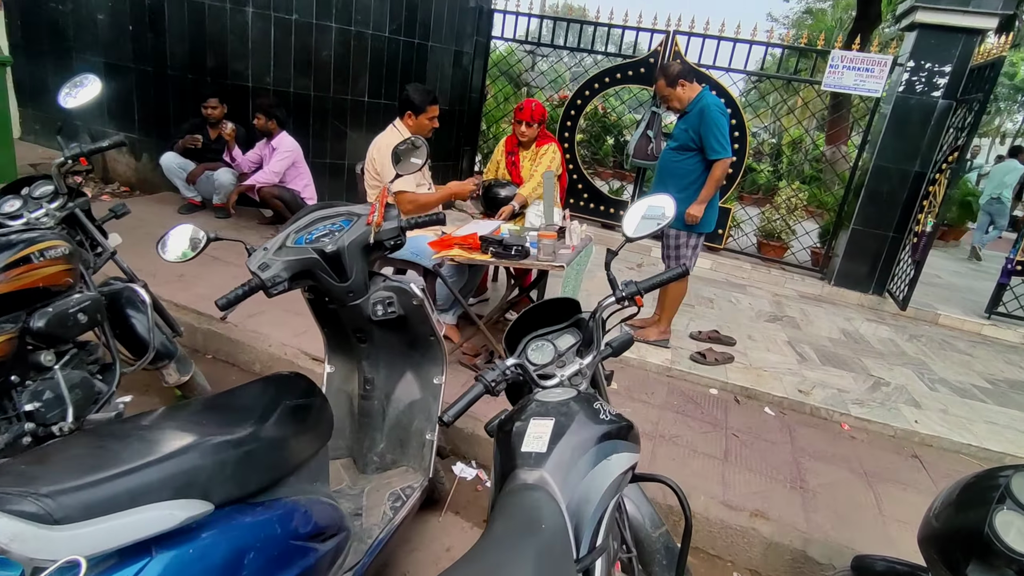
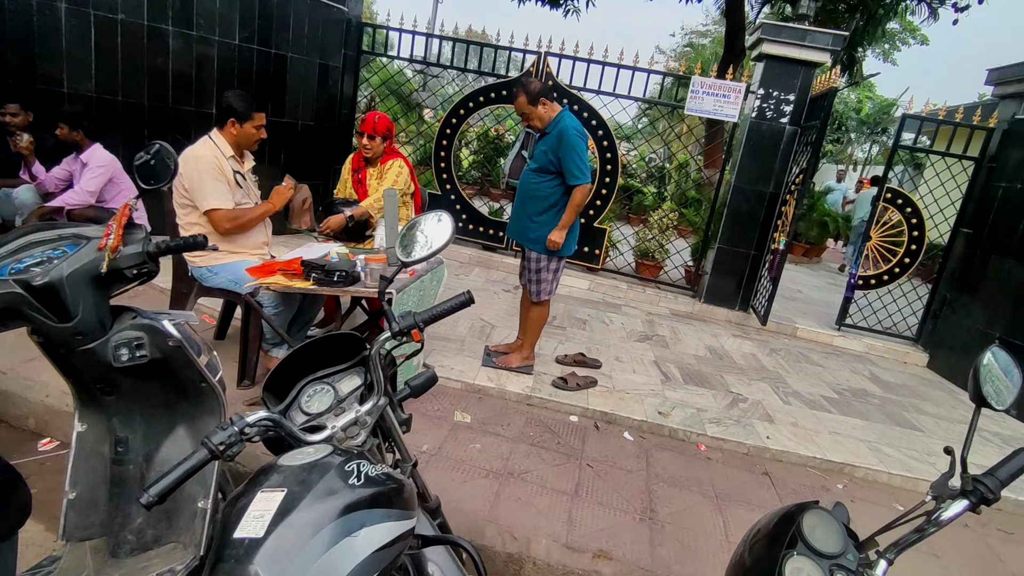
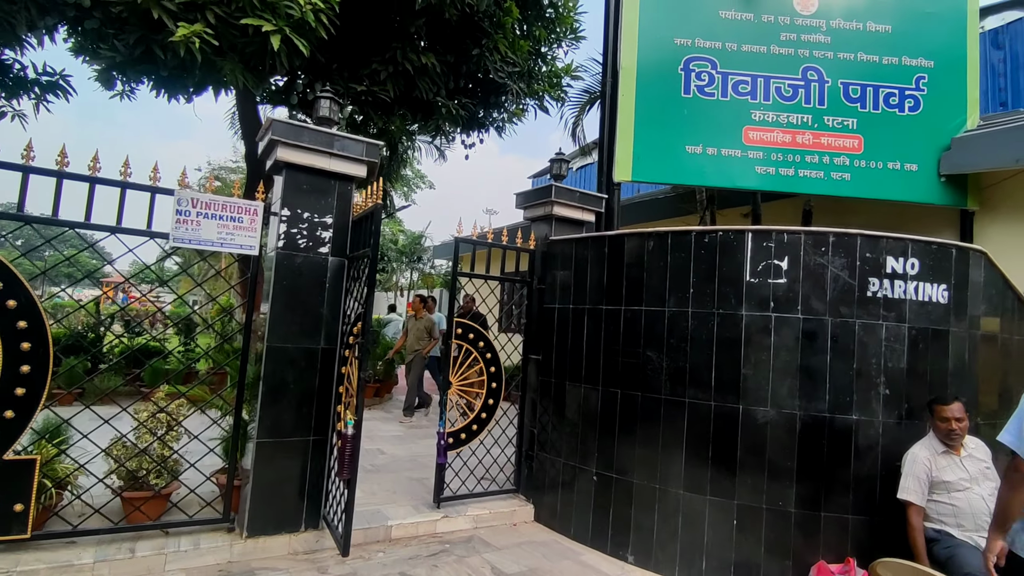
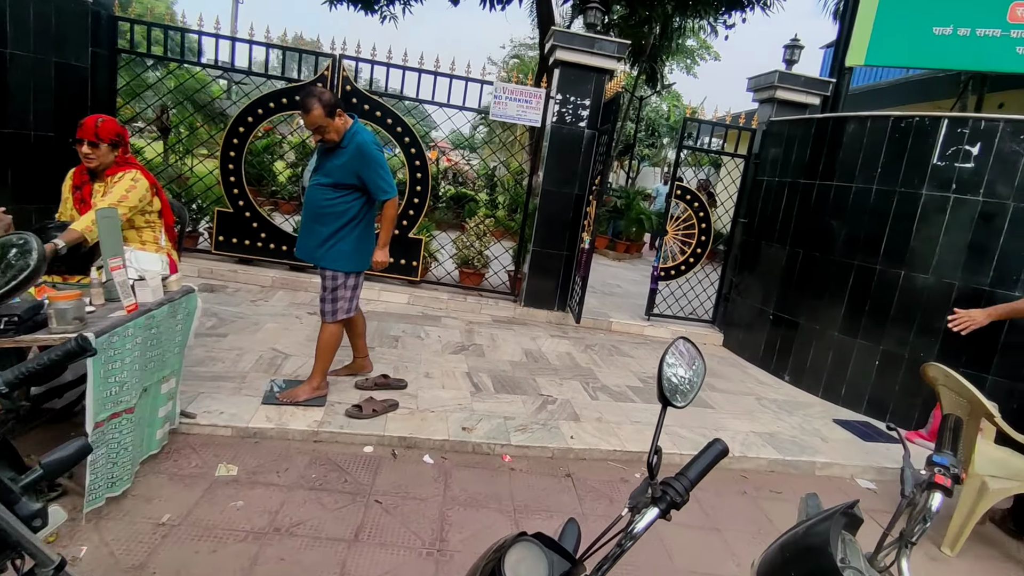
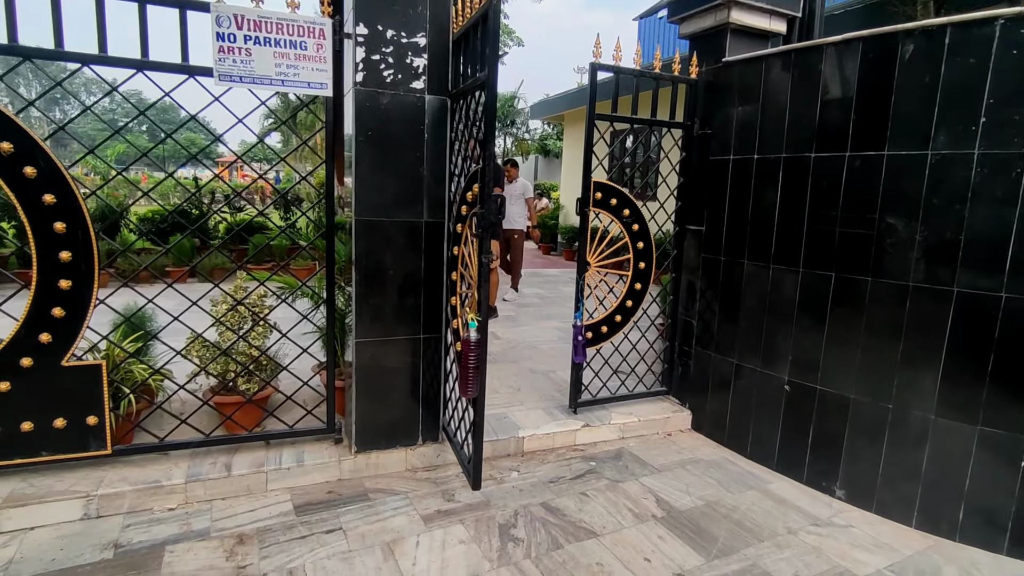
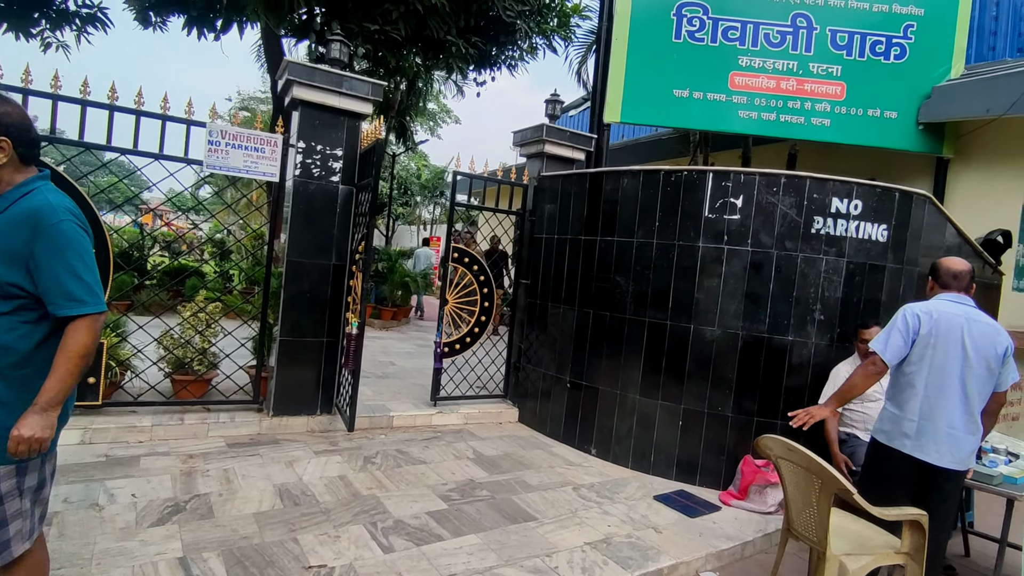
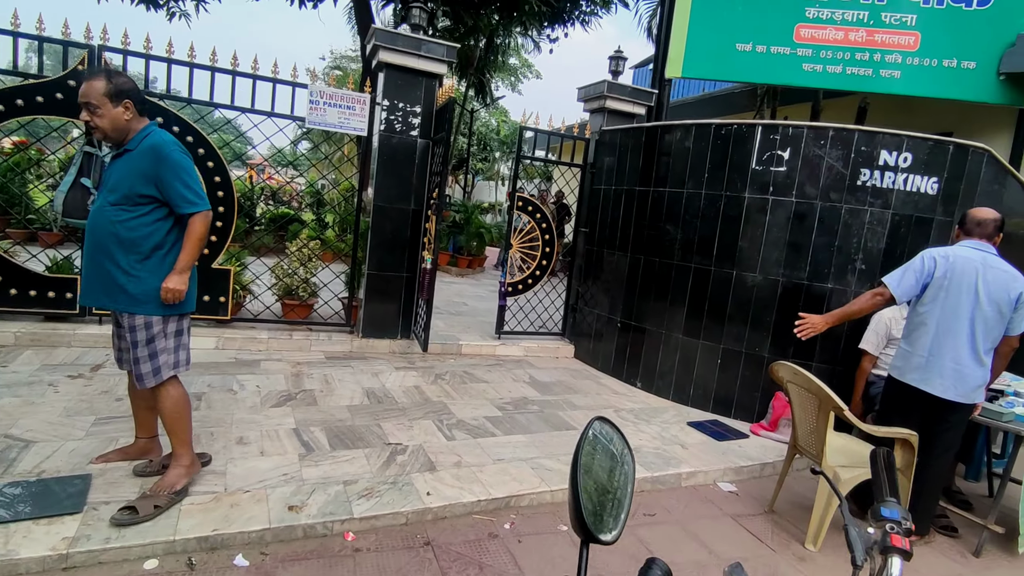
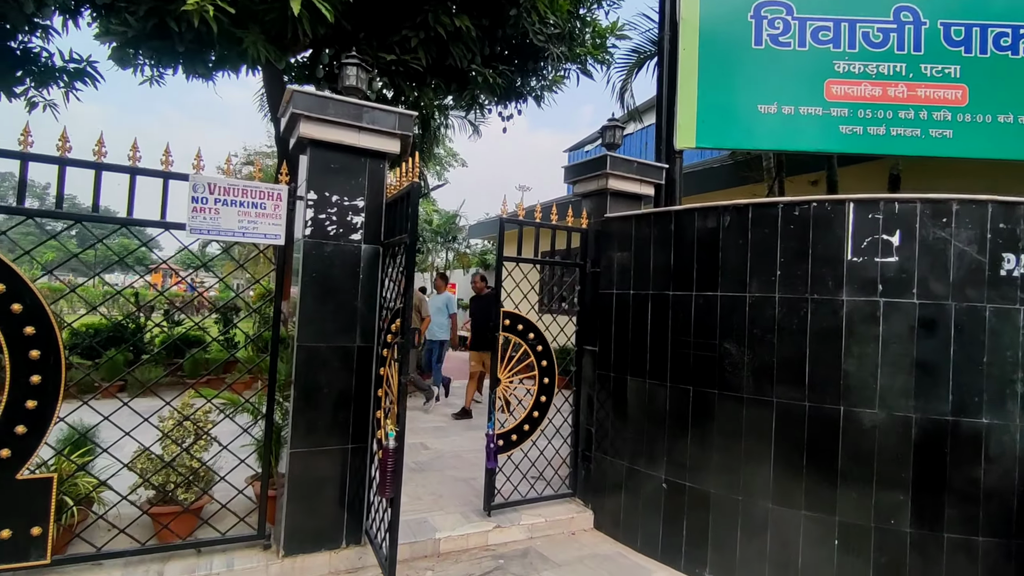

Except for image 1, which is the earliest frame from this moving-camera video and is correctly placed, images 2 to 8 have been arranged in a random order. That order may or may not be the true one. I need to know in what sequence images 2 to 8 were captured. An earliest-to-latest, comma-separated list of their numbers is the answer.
2, 4, 7, 6, 3, 8, 5
